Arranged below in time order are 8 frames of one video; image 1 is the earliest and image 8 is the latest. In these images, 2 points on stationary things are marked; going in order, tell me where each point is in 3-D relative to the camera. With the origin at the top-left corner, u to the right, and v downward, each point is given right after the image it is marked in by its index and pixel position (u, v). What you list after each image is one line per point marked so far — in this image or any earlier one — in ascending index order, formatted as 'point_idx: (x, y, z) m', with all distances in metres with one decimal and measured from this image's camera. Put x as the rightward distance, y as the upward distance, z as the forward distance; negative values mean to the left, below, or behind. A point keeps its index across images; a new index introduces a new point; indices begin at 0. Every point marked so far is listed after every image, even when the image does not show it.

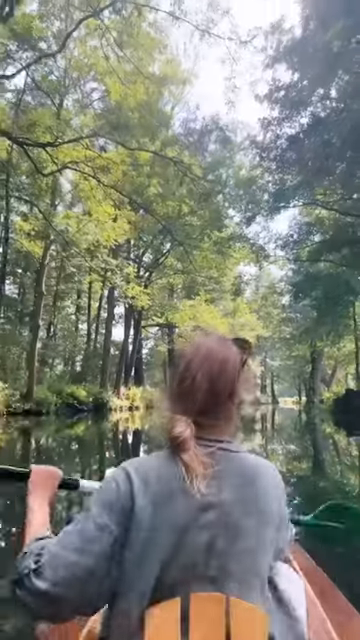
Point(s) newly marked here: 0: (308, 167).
0: (+3.7, +4.6, +15.7) m
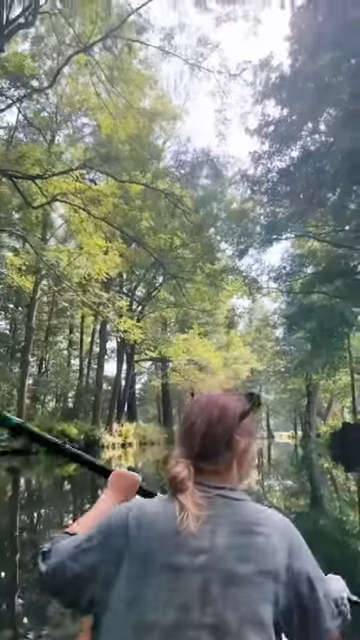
0: (+3.5, +3.6, +15.8) m
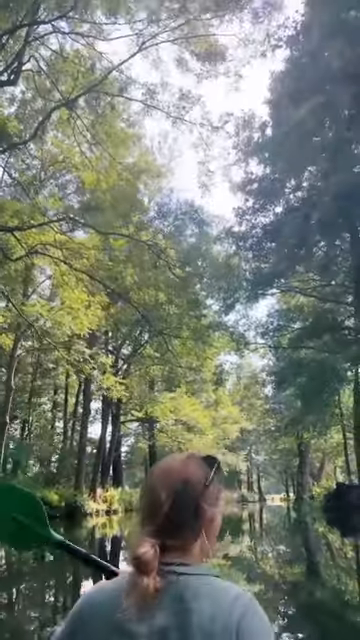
0: (+3.0, +2.0, +15.8) m
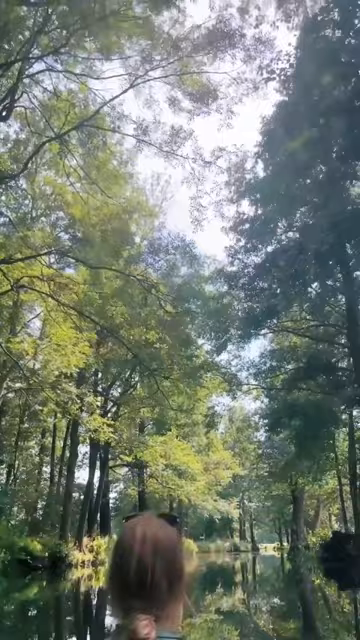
0: (+2.8, +0.8, +15.7) m
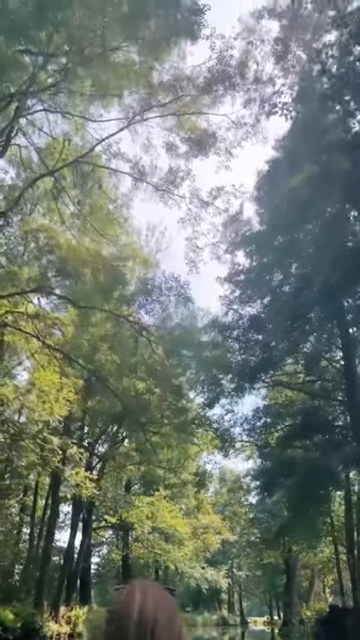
0: (+2.6, -0.7, +15.2) m
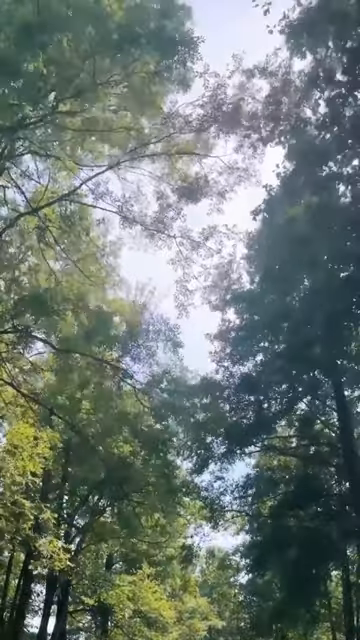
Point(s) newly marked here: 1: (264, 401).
0: (+2.2, -2.3, +14.5) m
1: (+2.3, -2.2, +14.6) m
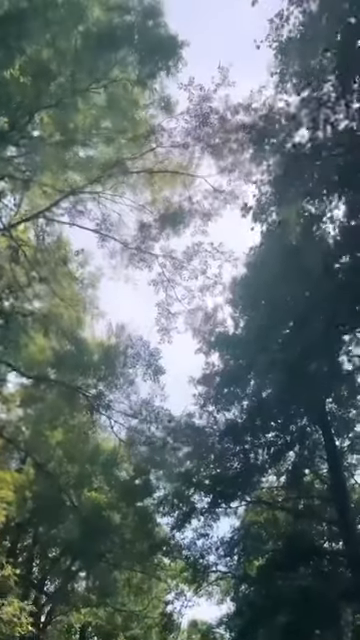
0: (+1.7, -3.5, +13.7) m
1: (+1.8, -3.4, +13.7) m
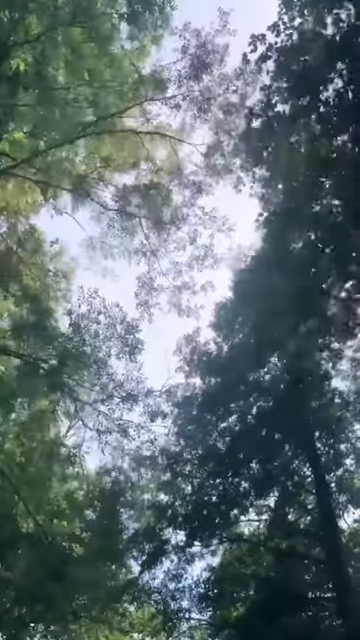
0: (+1.1, -3.9, +12.4) m
1: (+1.2, -3.8, +12.5) m
